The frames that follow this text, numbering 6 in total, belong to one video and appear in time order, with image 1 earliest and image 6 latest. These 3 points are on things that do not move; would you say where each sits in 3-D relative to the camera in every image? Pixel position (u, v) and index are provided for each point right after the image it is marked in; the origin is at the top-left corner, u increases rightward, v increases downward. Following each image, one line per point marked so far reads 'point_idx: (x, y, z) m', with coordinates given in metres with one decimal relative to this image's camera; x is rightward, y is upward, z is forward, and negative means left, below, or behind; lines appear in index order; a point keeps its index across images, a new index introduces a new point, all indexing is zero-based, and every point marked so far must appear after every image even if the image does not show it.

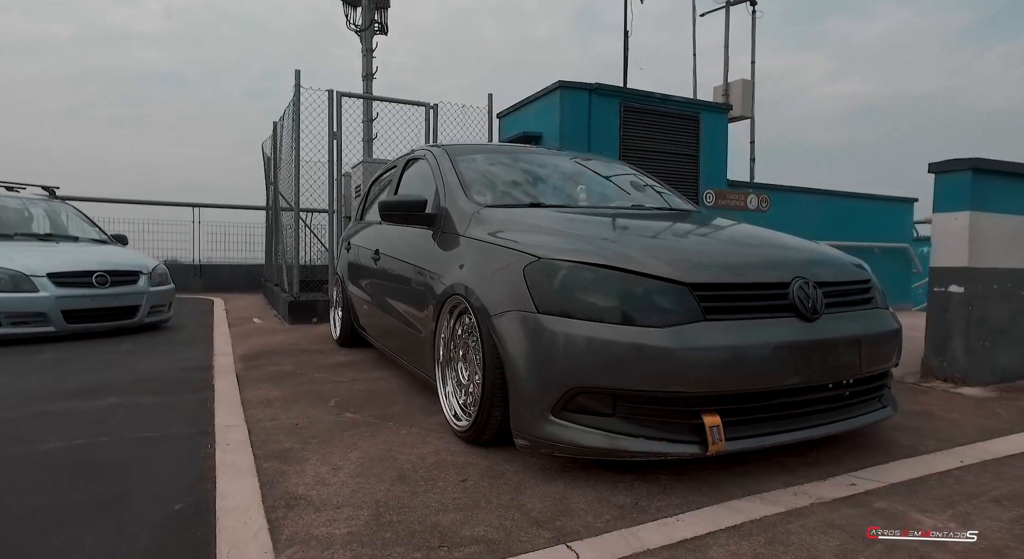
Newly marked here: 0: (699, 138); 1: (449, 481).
0: (+2.3, +1.7, +7.1) m
1: (-0.2, -0.7, +2.1) m
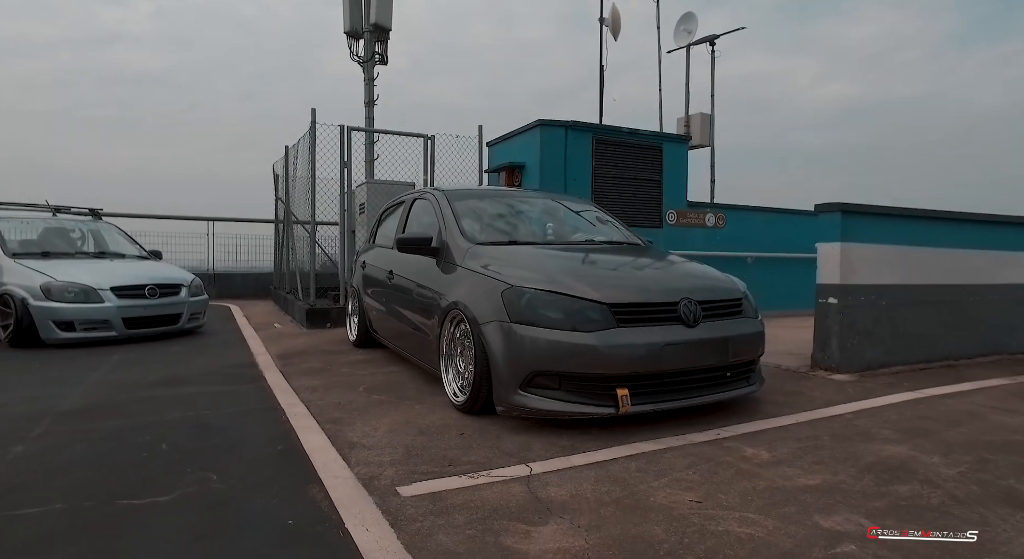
0: (+2.1, +1.6, +8.1) m
1: (-0.3, -0.8, +3.1) m
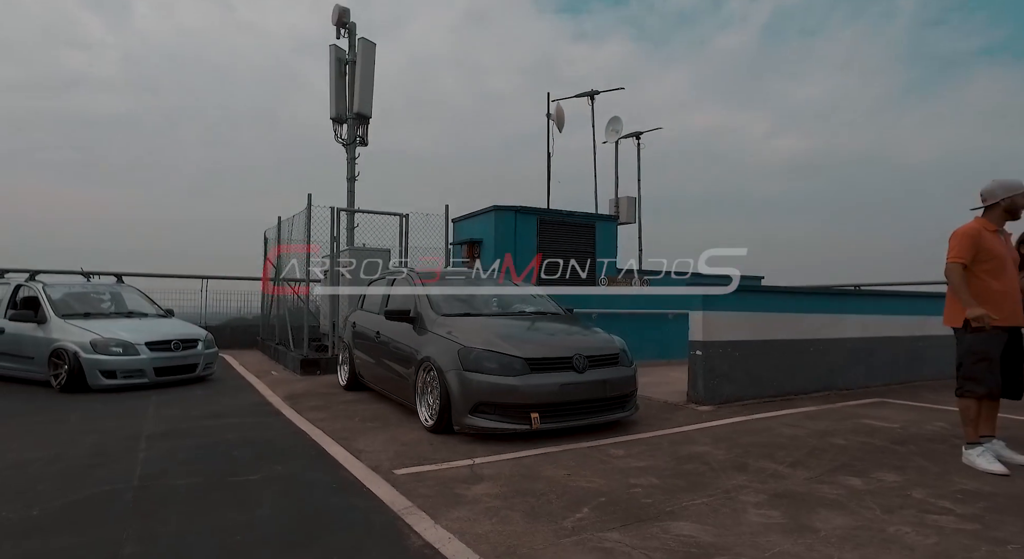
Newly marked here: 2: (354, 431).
0: (+1.4, +0.7, +10.1) m
1: (-0.7, -1.3, +4.8) m
2: (-1.4, -1.4, +5.3) m
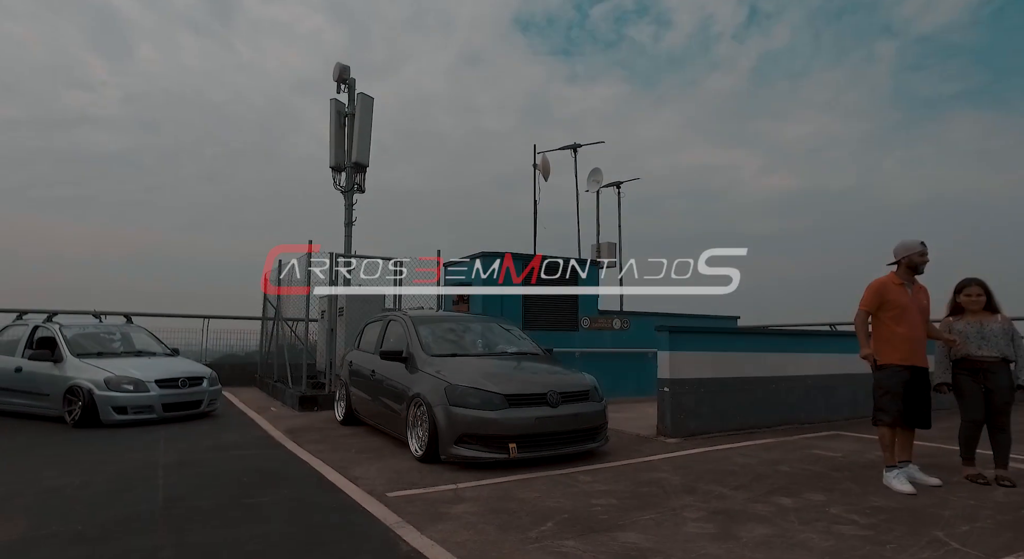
0: (+1.2, -0.1, +10.7) m
1: (-0.9, -1.8, +5.3) m
2: (-1.6, -1.8, +5.8) m
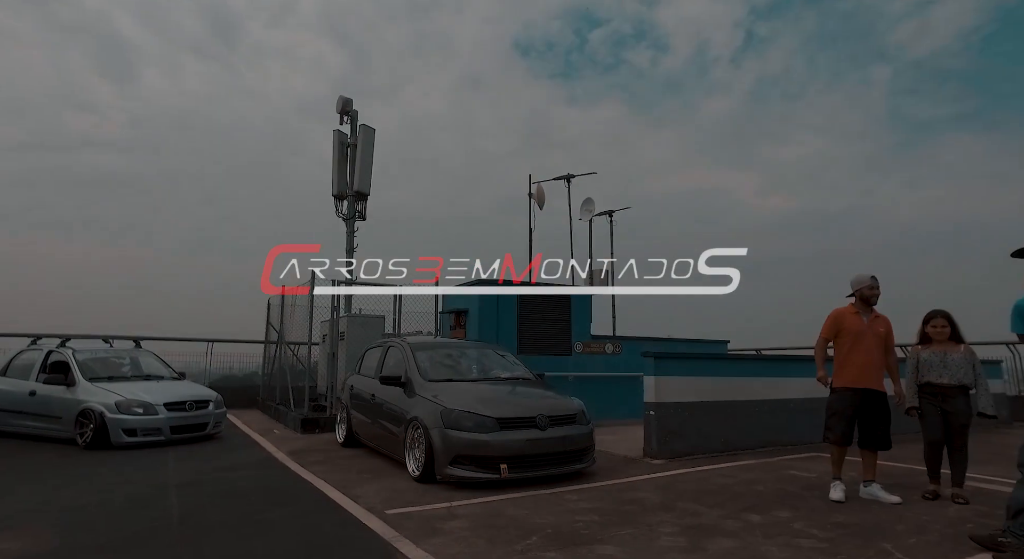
0: (+1.1, -0.5, +11.1) m
1: (-1.0, -2.1, +5.6) m
2: (-1.7, -2.1, +6.1) m
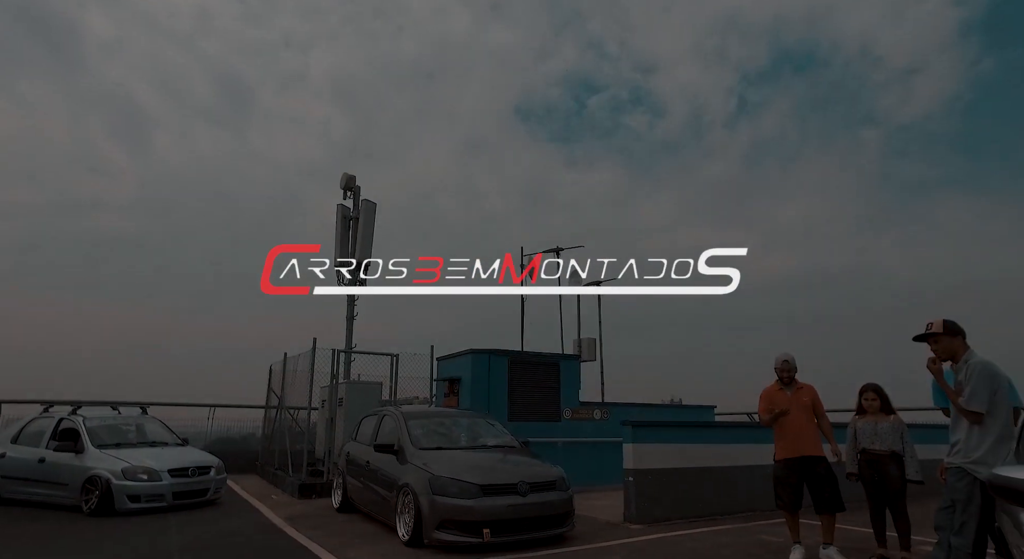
0: (+0.9, -1.9, +11.6) m
1: (-1.1, -2.9, +6.0) m
2: (-1.9, -3.0, +6.5) m
